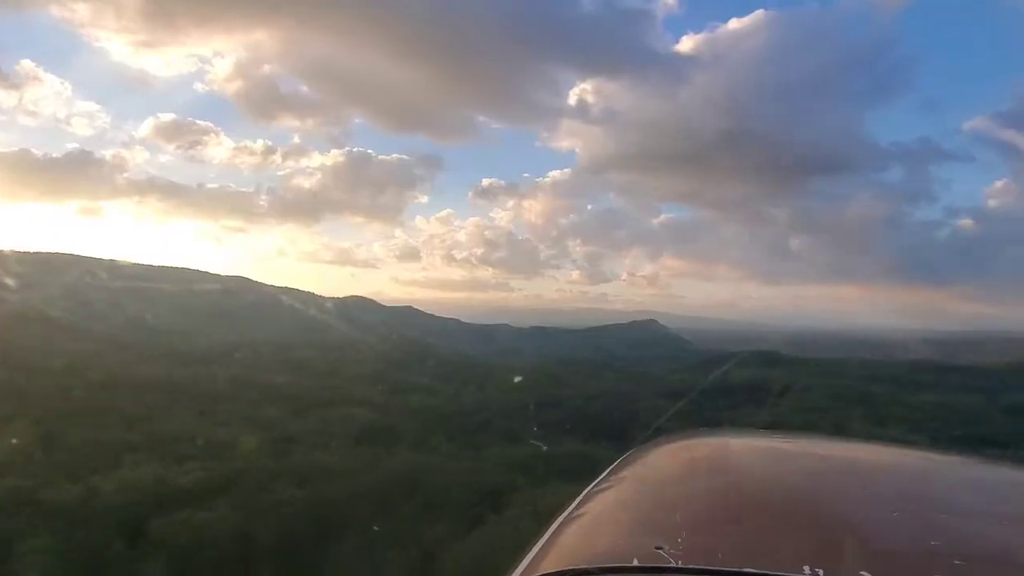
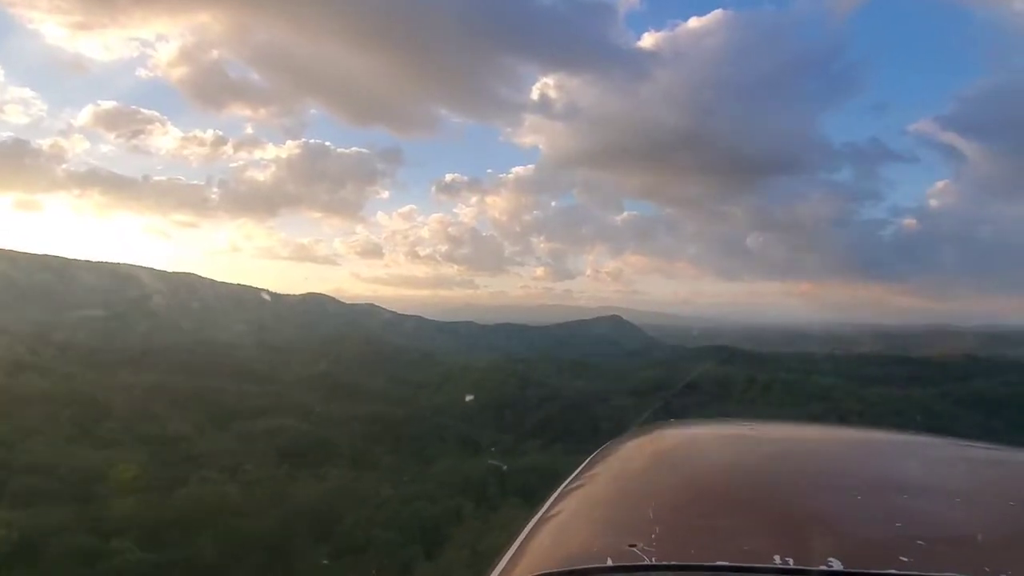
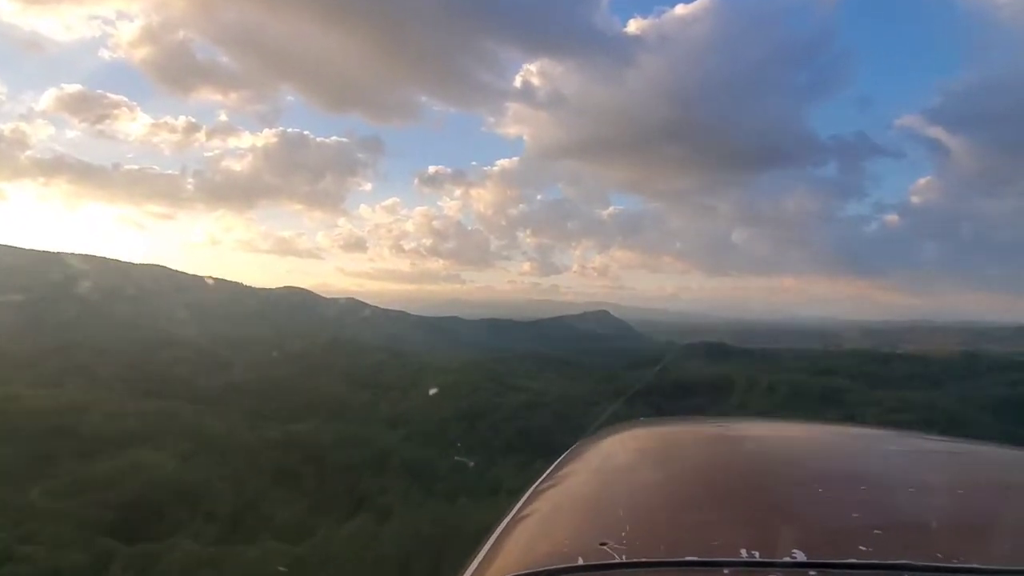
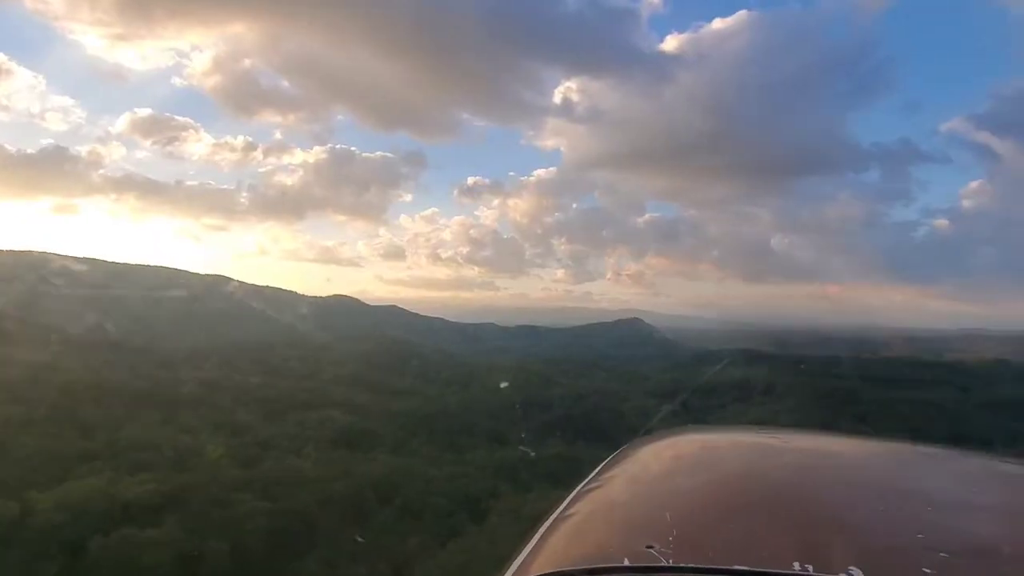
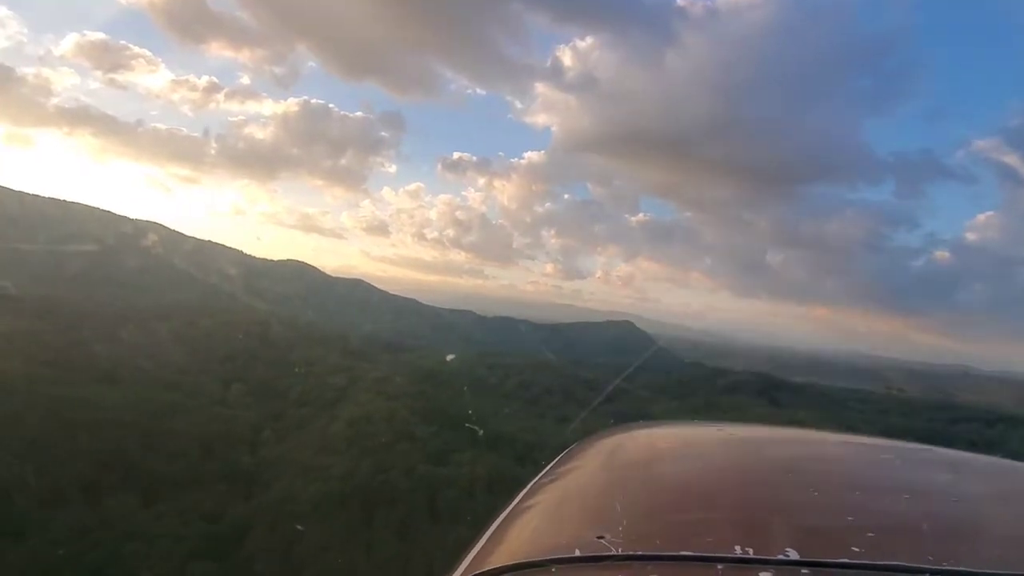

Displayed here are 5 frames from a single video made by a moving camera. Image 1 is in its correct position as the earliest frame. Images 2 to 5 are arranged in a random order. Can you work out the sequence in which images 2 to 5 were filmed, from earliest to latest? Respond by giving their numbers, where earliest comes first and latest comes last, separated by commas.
4, 2, 3, 5
